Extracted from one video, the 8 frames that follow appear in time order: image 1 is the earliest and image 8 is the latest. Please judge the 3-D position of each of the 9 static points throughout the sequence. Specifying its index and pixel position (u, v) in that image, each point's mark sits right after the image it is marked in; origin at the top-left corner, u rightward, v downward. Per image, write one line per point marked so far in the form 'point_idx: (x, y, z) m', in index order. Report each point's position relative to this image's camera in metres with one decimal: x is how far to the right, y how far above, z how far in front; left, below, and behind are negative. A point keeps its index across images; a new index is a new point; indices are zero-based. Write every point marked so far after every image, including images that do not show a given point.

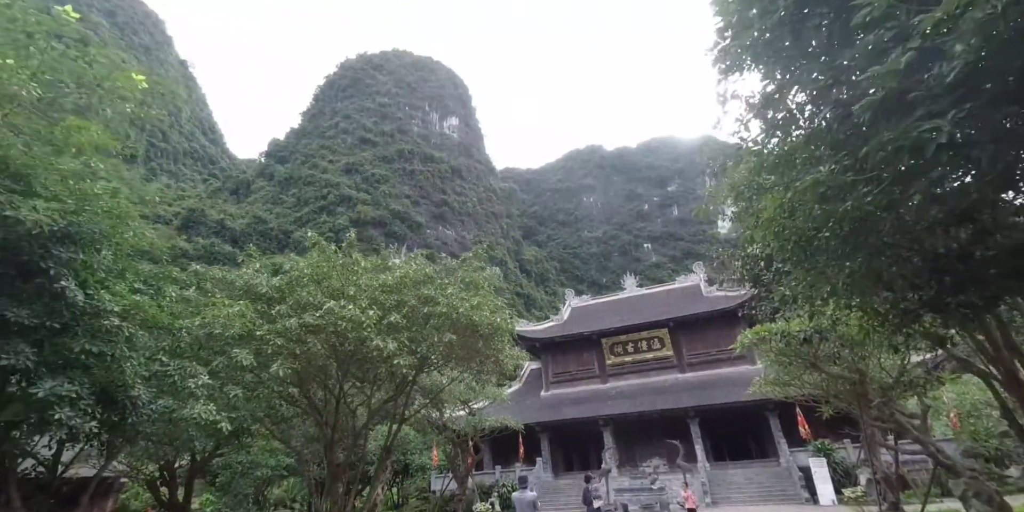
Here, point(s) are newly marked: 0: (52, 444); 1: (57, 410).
0: (-6.2, -2.5, +6.7) m
1: (-5.0, -1.7, +5.5) m
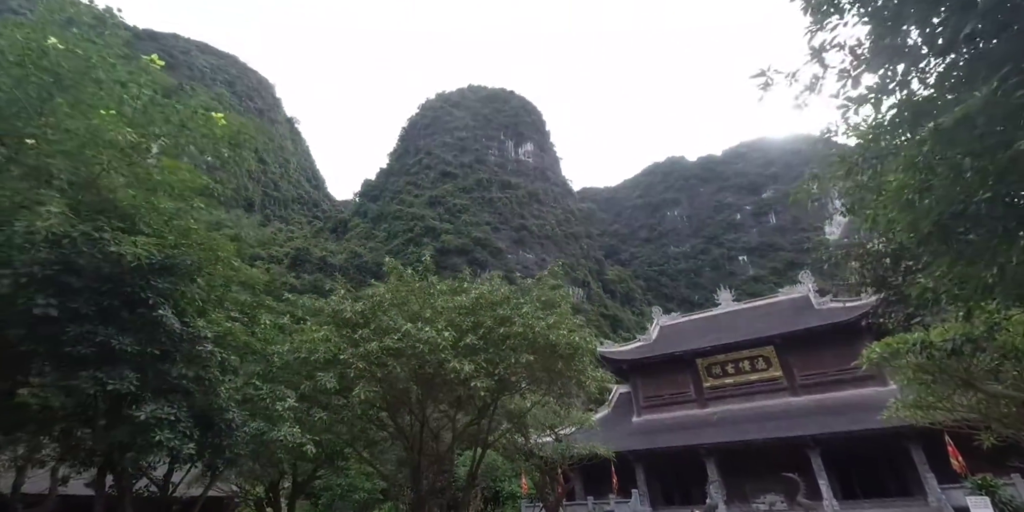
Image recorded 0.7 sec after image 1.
0: (-5.0, -2.9, +7.1) m
1: (-4.1, -2.0, +5.8) m
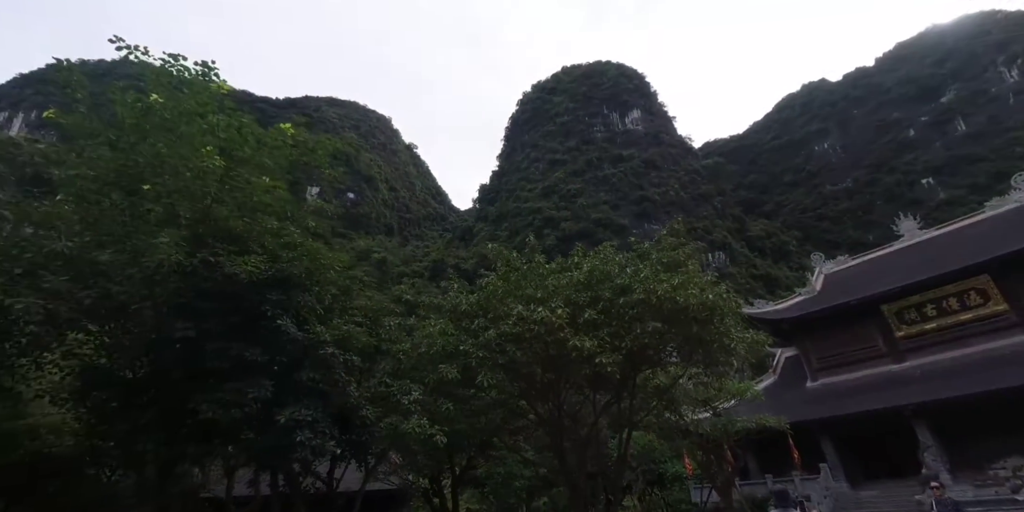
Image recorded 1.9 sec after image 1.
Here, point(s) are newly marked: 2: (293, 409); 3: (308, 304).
0: (-3.0, -3.2, +7.7) m
1: (-2.7, -2.2, +6.2) m
2: (-2.8, -1.9, +6.3) m
3: (-2.8, -0.6, +6.7) m
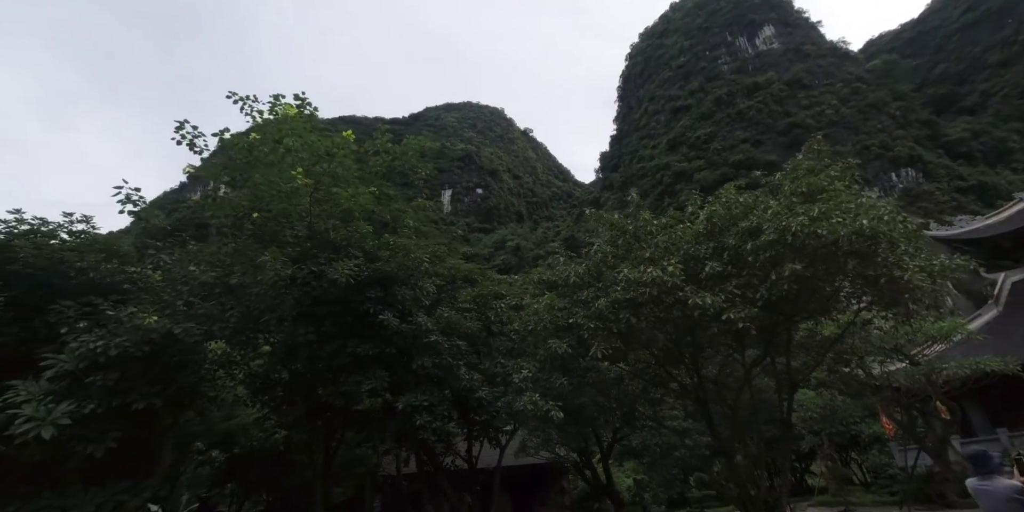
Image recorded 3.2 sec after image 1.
0: (-1.0, -3.1, +8.2) m
1: (-1.3, -2.1, +6.6) m
2: (-1.4, -1.9, +6.7) m
3: (-1.5, -0.6, +7.0) m
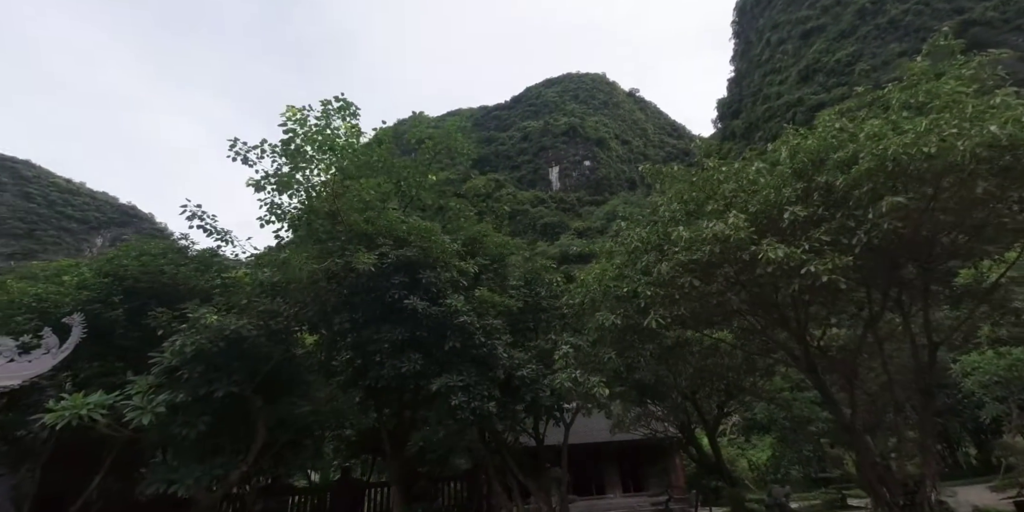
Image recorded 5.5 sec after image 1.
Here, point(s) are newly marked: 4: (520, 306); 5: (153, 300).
0: (0.0, -2.7, +8.1) m
1: (-0.8, -1.9, +6.7) m
2: (-0.9, -1.6, +6.8) m
3: (-1.1, -0.3, +7.1) m
4: (0.0, -0.9, +8.8) m
5: (-5.6, -0.7, +7.7) m
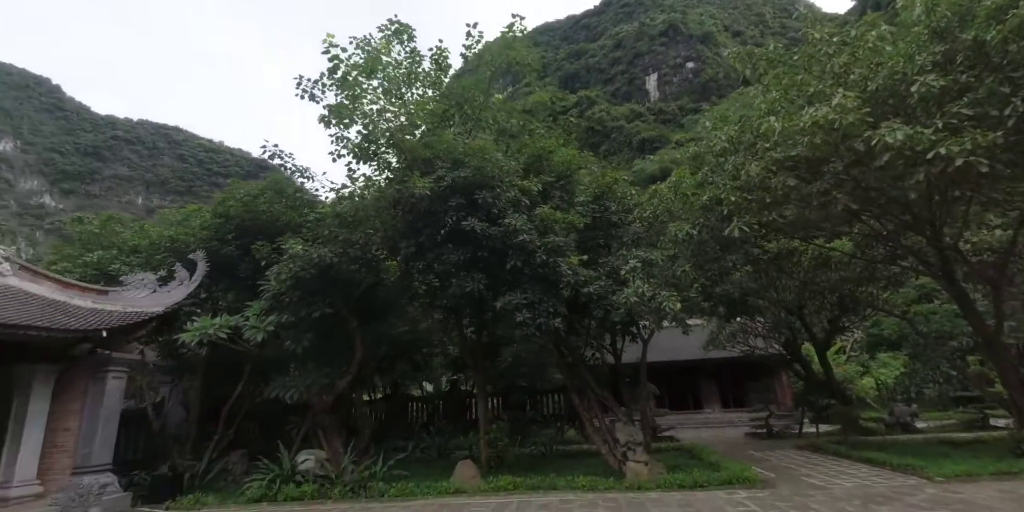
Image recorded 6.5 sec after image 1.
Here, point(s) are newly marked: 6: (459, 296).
0: (+1.2, -1.3, +8.1) m
1: (+0.1, -0.8, +6.7) m
2: (0.0, -0.5, +6.8) m
3: (-0.2, +0.8, +7.0) m
4: (+1.3, +0.6, +8.5) m
5: (-4.4, +0.3, +8.7) m
6: (-0.7, -0.6, +6.9) m
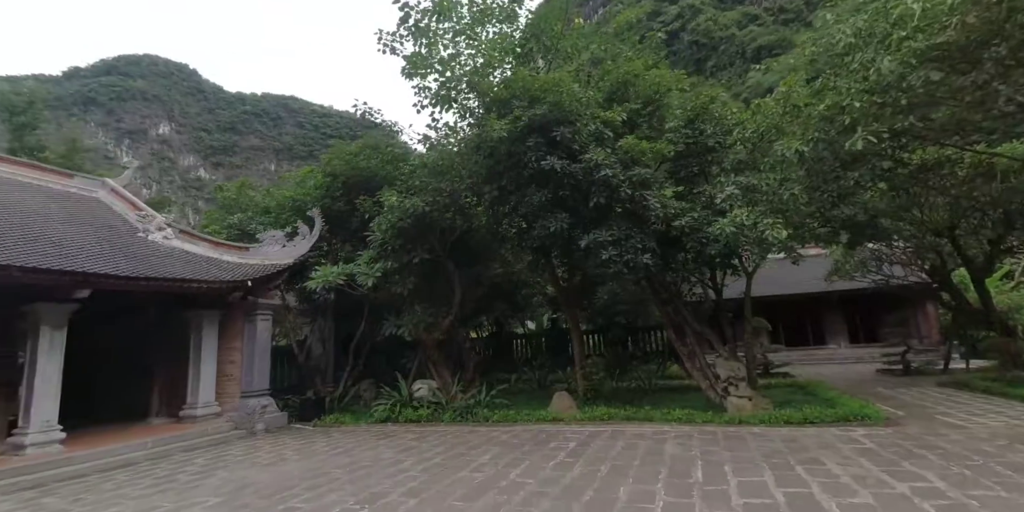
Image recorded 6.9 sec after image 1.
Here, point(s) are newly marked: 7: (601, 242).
0: (+2.7, -0.2, +7.8) m
1: (+1.3, +0.1, +6.7) m
2: (+1.1, +0.3, +6.8) m
3: (+0.9, +1.7, +6.8) m
4: (+2.7, +1.7, +8.0) m
5: (-2.8, +1.2, +9.4) m
6: (+0.5, +0.3, +7.0) m
7: (+1.2, +0.2, +6.7) m
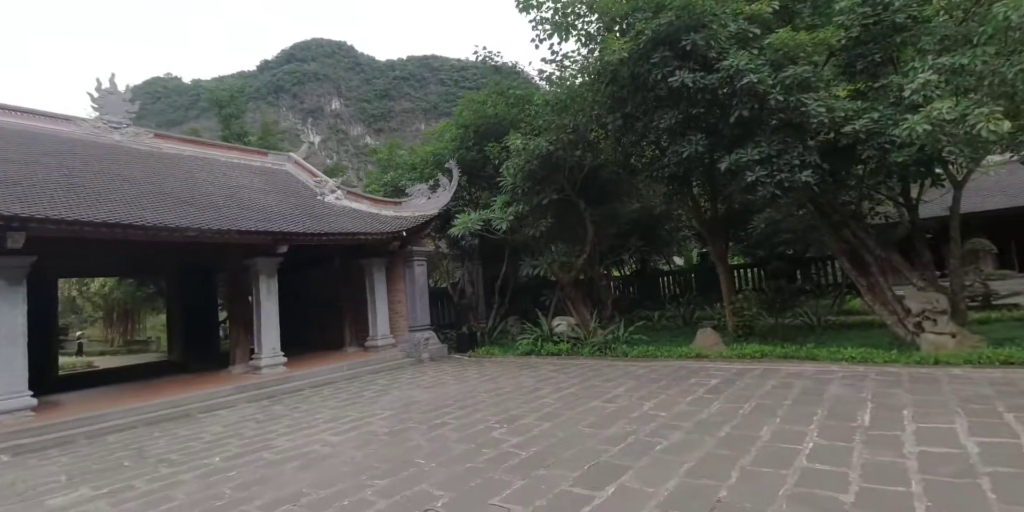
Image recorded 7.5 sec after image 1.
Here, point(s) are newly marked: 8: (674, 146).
0: (+4.5, +0.9, +6.5) m
1: (+2.8, +1.0, +5.9) m
2: (+2.7, +1.3, +6.0) m
3: (+2.3, +2.6, +6.0) m
4: (+4.4, +2.9, +6.5) m
5: (-0.3, +2.3, +9.7) m
6: (+2.1, +1.2, +6.5) m
7: (+2.7, +1.1, +5.9) m
8: (+2.1, +1.4, +6.6) m
